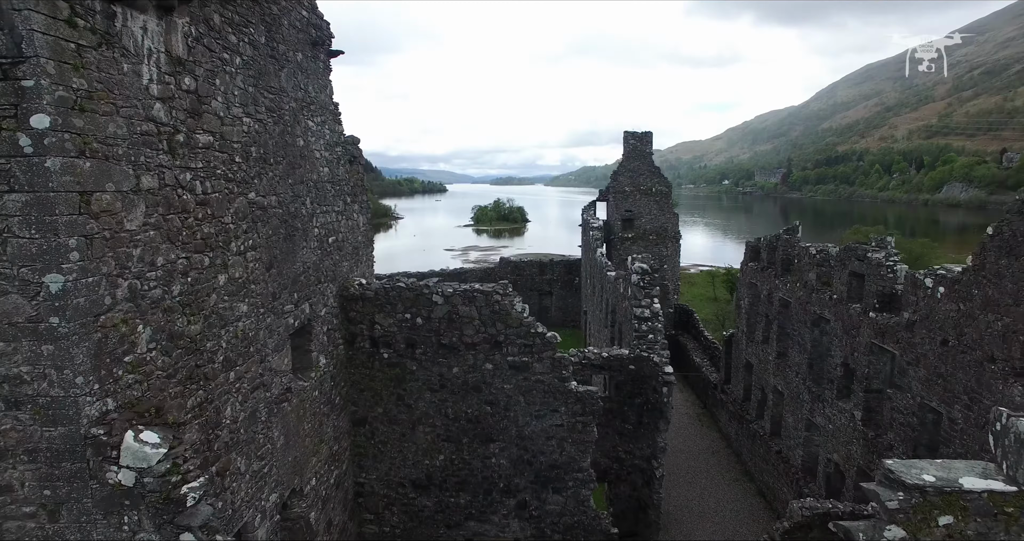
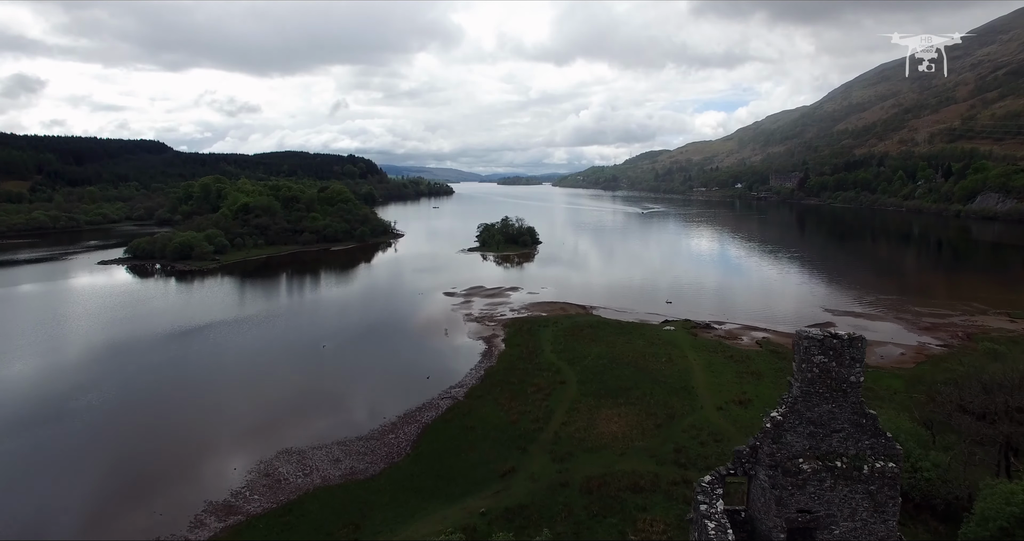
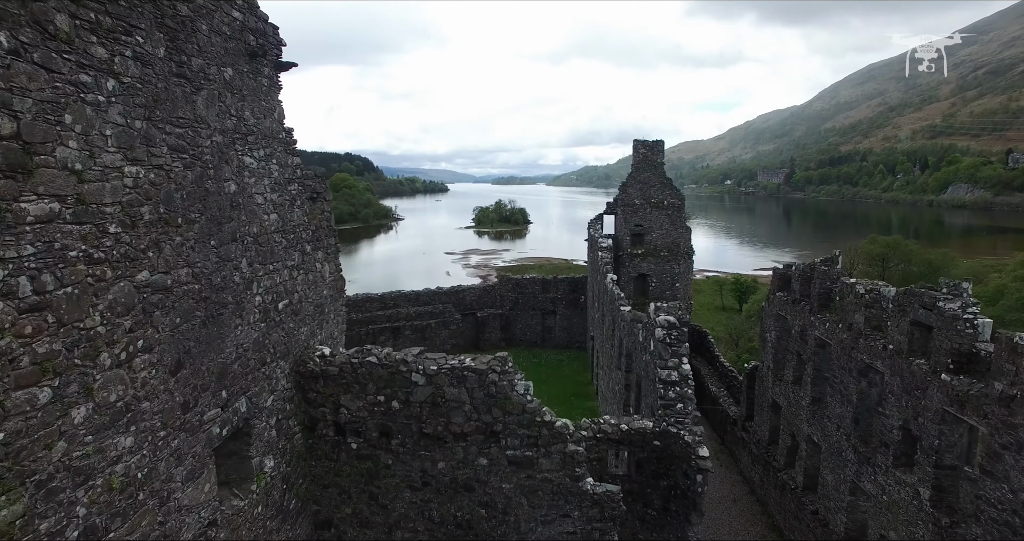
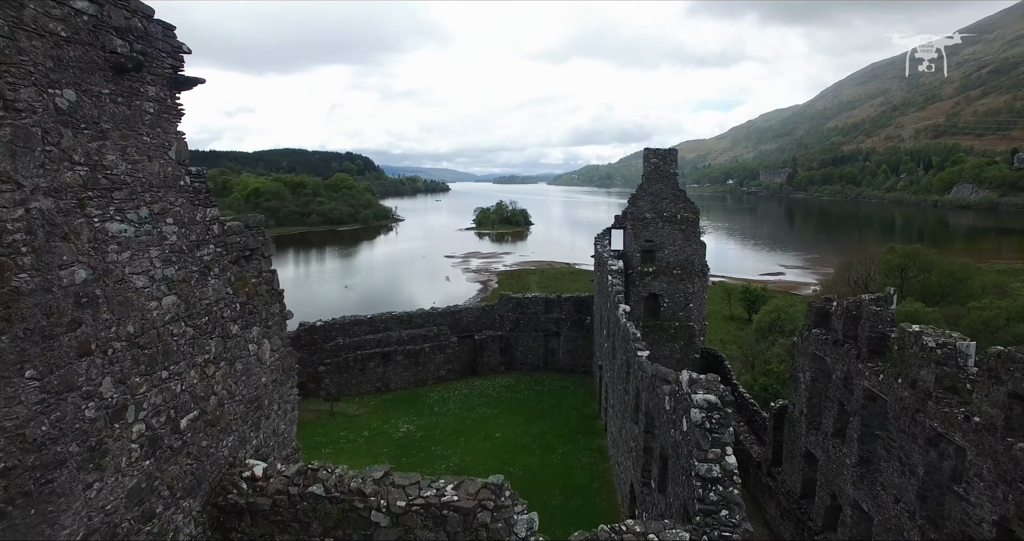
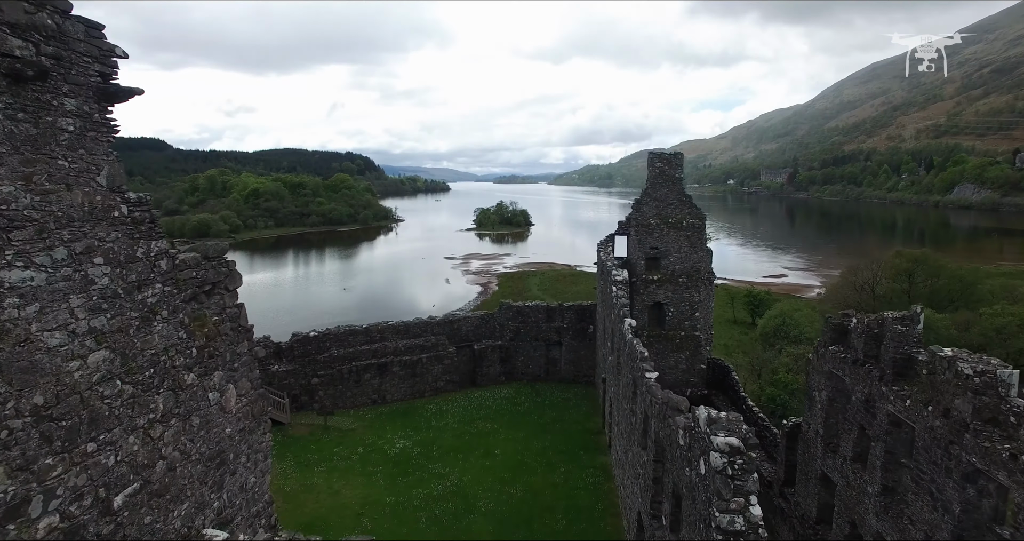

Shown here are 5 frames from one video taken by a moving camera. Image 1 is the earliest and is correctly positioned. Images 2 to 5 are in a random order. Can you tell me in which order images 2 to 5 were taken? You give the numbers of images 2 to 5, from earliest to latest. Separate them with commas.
3, 4, 5, 2
